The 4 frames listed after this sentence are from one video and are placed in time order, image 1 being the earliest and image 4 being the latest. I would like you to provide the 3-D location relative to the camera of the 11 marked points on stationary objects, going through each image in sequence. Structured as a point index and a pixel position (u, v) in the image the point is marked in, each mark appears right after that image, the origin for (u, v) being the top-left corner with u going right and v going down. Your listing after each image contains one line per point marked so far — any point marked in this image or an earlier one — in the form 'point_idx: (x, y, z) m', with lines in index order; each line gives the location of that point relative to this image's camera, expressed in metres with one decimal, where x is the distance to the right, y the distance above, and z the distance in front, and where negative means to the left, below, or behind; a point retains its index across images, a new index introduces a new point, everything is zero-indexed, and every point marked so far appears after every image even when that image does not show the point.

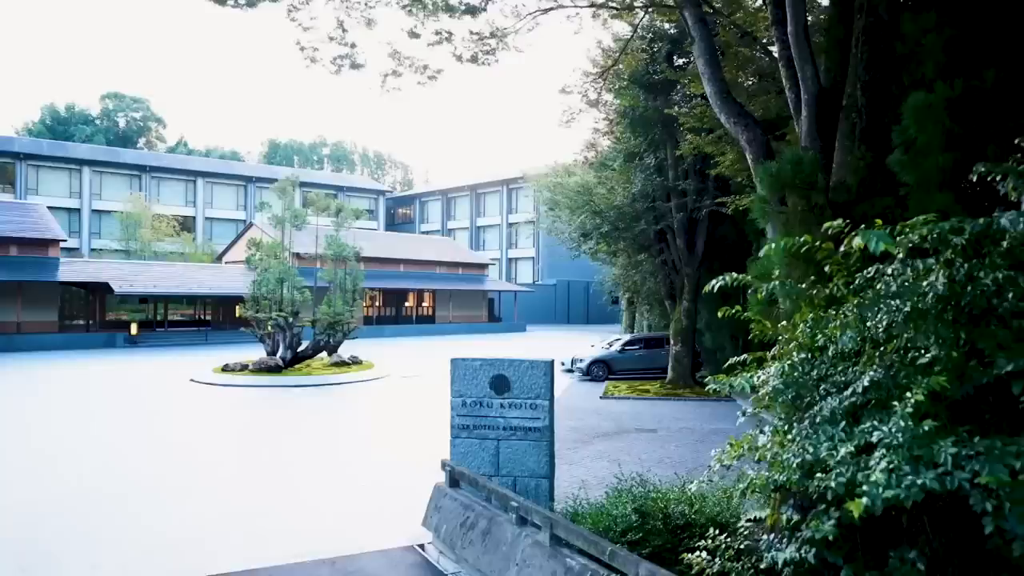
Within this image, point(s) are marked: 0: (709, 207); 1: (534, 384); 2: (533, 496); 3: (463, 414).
0: (+4.6, +2.0, +17.4) m
1: (+0.2, -0.9, +7.1) m
2: (+0.2, -2.0, +7.1) m
3: (-0.5, -1.2, +7.2) m
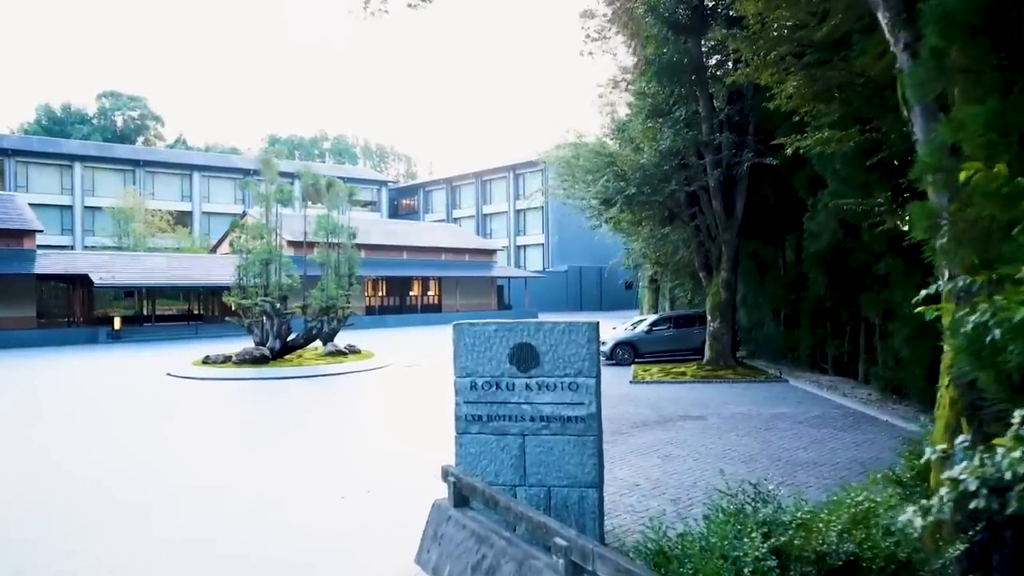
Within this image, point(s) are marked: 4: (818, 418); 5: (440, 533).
0: (+4.9, +2.7, +15.2) m
1: (+0.4, -0.4, +5.0) m
2: (+0.4, -1.5, +5.0) m
3: (-0.3, -0.8, +5.1) m
4: (+4.4, -1.9, +10.6) m
5: (-0.4, -1.5, +4.5) m
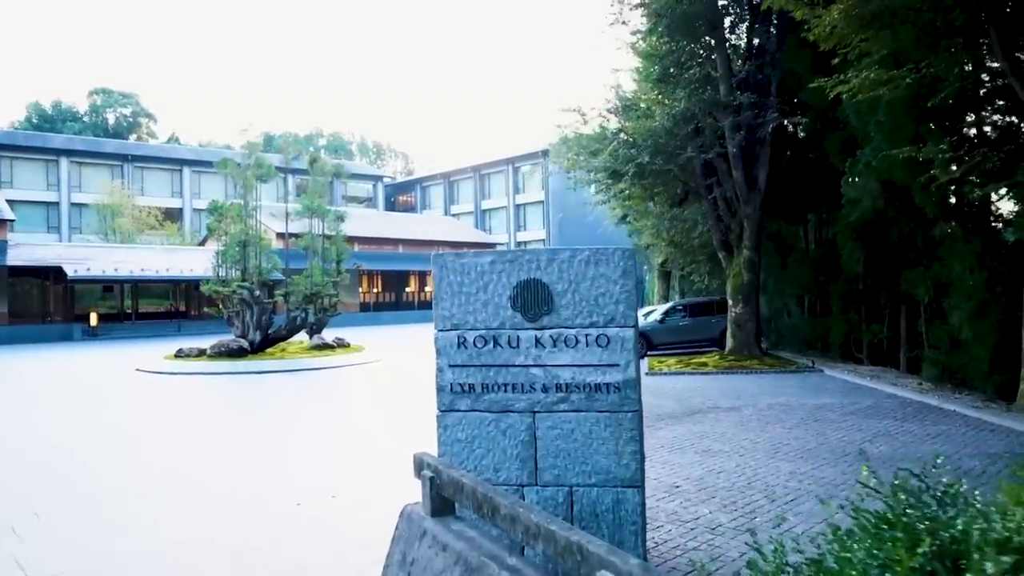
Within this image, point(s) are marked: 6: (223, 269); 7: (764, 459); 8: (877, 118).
0: (+4.9, +3.1, +13.8) m
1: (+0.4, 0.0, +3.5) m
2: (+0.5, -1.1, +3.5) m
3: (-0.3, -0.4, +3.6) m
4: (+4.4, -1.5, +9.1) m
5: (-0.4, -1.1, +3.0) m
6: (-7.4, +0.5, +19.2) m
7: (+2.2, -1.5, +6.4) m
8: (+5.2, +2.4, +10.4) m
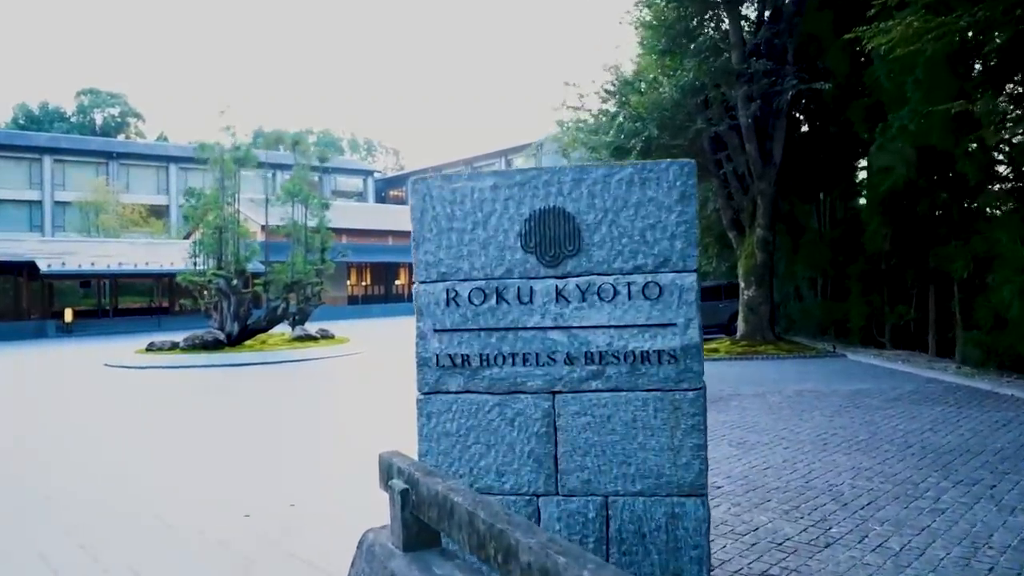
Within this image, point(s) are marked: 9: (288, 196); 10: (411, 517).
0: (+4.8, +3.4, +12.8) m
1: (+0.5, +0.2, +2.5) m
2: (+0.5, -0.9, +2.5) m
3: (-0.2, -0.2, +2.6) m
4: (+4.4, -1.2, +8.1) m
5: (-0.4, -0.9, +2.0) m
6: (-7.5, +0.7, +18.1) m
7: (+2.2, -1.2, +5.4) m
8: (+5.1, +2.7, +9.5) m
9: (-5.8, +2.3, +19.7) m
10: (-0.3, -0.6, +2.0) m
